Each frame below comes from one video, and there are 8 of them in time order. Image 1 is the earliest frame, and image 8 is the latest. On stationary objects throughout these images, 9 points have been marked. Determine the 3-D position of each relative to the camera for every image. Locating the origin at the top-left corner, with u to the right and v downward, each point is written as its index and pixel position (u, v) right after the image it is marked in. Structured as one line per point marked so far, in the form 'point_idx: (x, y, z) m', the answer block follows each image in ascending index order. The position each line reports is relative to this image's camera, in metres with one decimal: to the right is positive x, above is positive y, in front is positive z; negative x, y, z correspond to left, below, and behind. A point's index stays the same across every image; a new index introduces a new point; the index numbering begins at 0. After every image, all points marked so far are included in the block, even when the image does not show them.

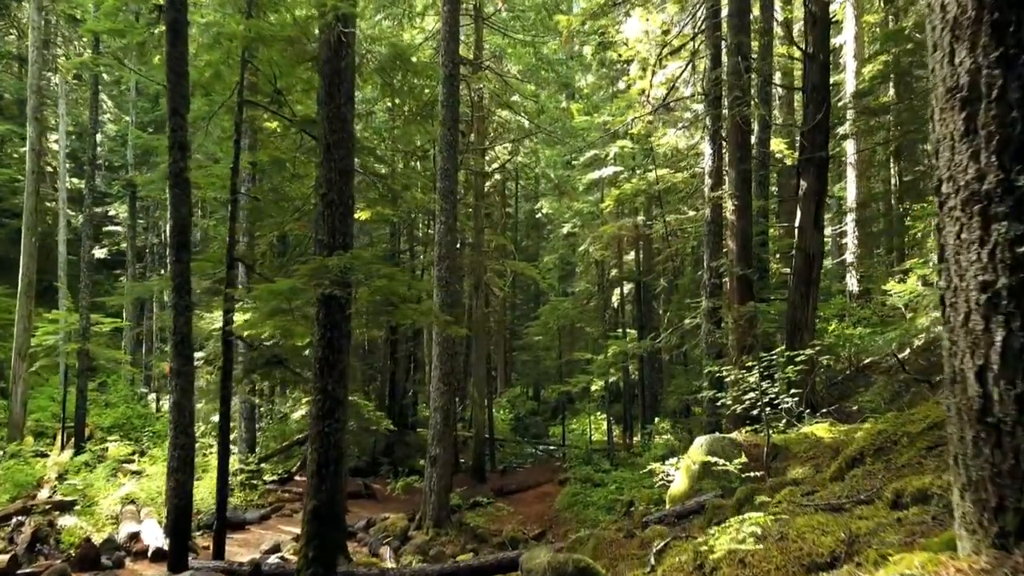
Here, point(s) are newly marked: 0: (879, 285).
0: (+8.0, +0.1, +17.4) m
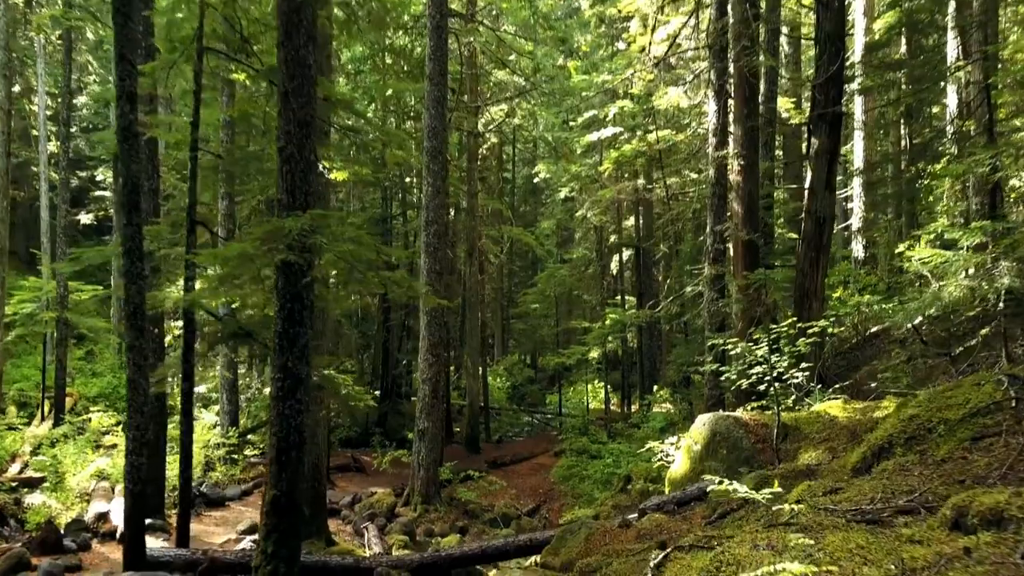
0: (+7.9, +0.8, +16.7) m
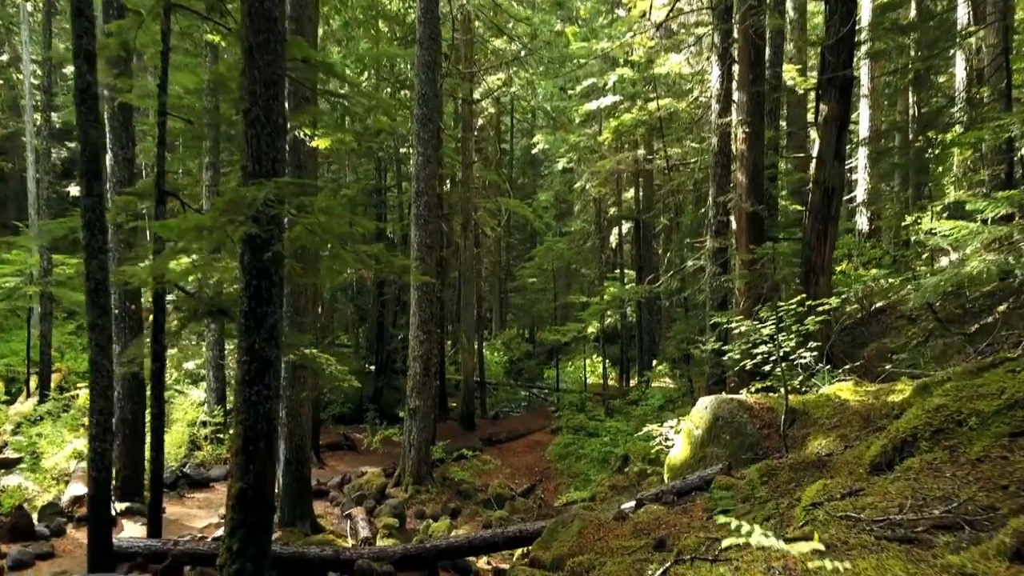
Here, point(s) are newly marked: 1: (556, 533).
0: (+7.8, +1.3, +16.2) m
1: (+0.3, -1.8, +6.0) m
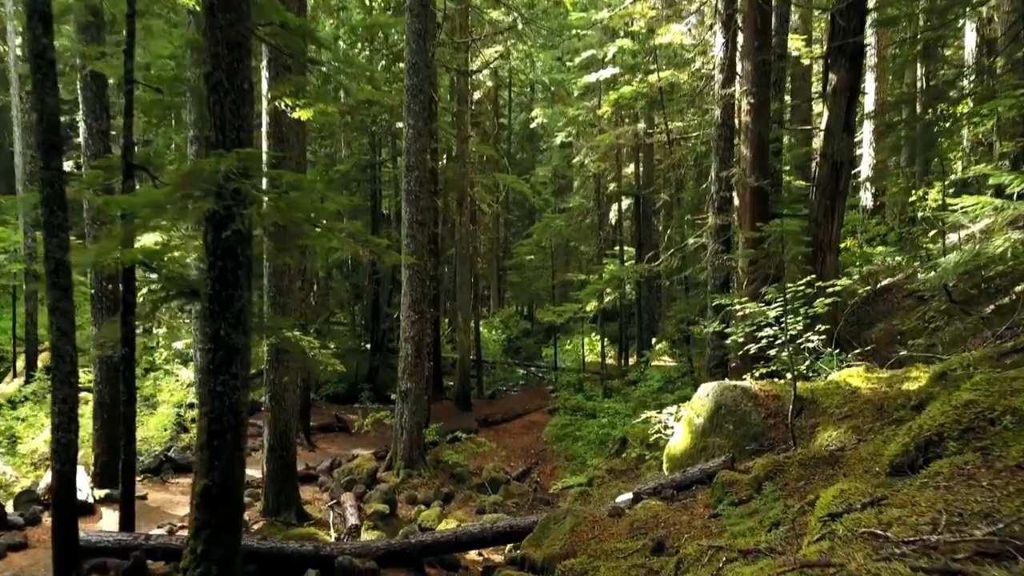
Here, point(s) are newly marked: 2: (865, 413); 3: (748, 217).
0: (+7.7, +1.7, +15.7) m
1: (+0.2, -1.7, +5.6) m
2: (+2.4, -0.9, +5.5) m
3: (+2.9, +0.9, +9.8) m
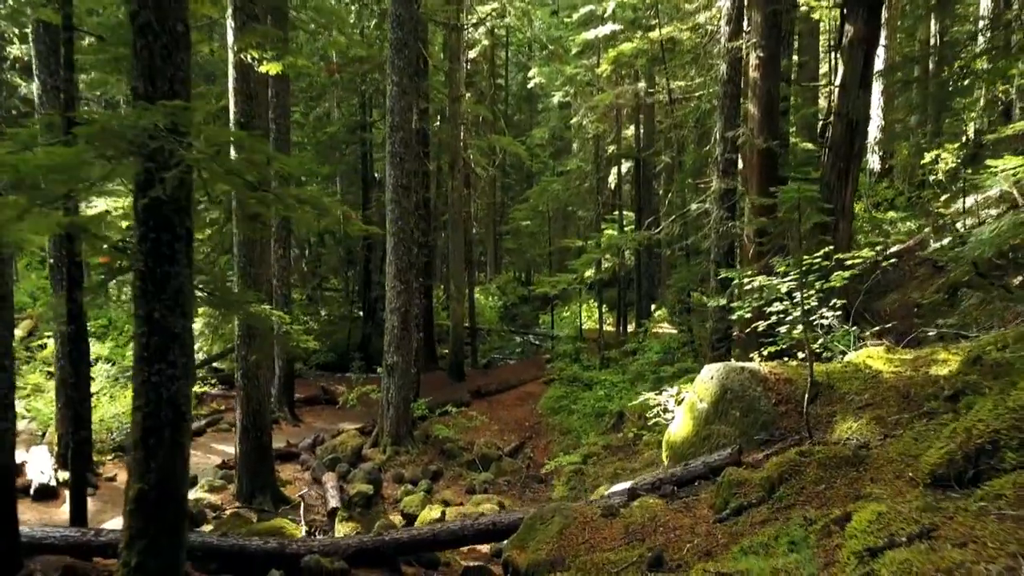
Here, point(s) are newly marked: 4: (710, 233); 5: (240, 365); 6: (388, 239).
0: (+7.6, +2.4, +15.0) m
1: (+0.1, -1.5, +5.0) m
2: (+2.3, -0.7, +4.9) m
3: (+2.8, +1.2, +9.1) m
4: (+2.6, +0.7, +10.4) m
5: (-2.8, -0.8, +8.3) m
6: (-1.8, +0.7, +11.2) m
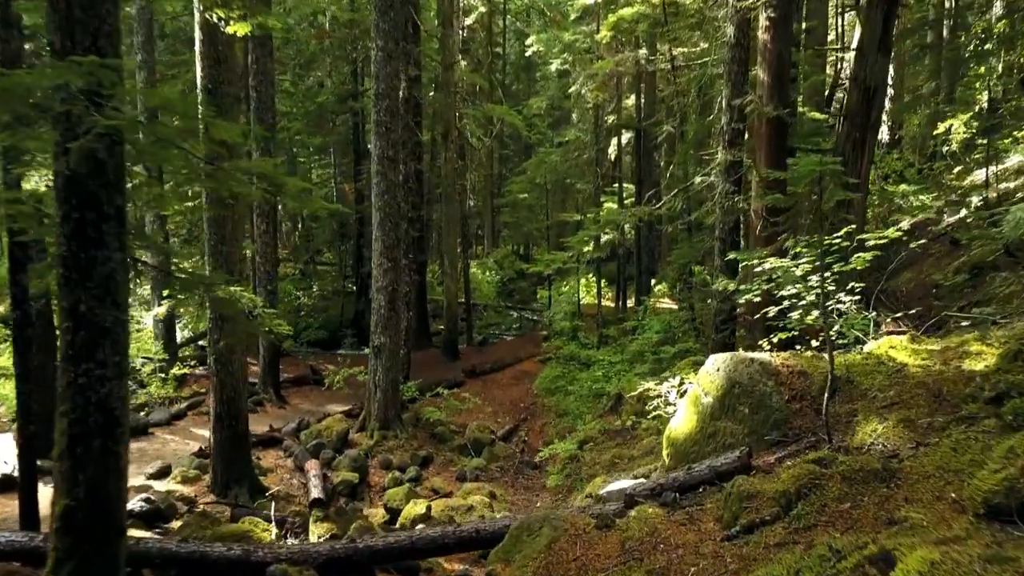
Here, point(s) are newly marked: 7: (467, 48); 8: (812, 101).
0: (+7.5, +2.8, +14.4) m
1: (0.0, -1.4, +4.5) m
2: (+2.2, -0.6, +4.4) m
3: (+2.7, +1.5, +8.5) m
4: (+2.5, +1.0, +9.8) m
5: (-2.9, -0.6, +7.8) m
6: (-1.8, +1.0, +10.7) m
7: (-1.1, +5.9, +19.6) m
8: (+5.2, +3.3, +13.9) m
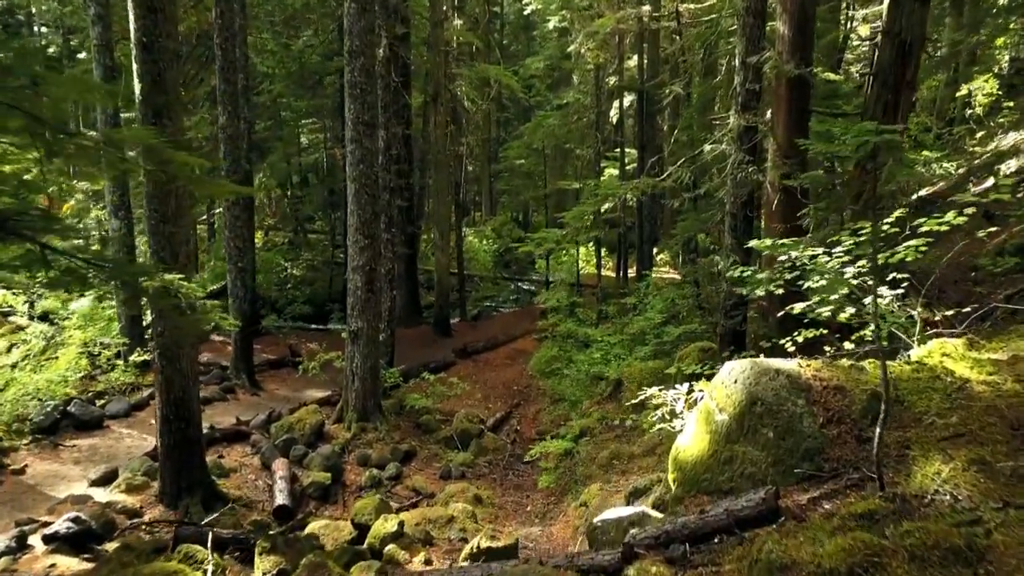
0: (+7.4, +3.2, +13.3) m
1: (-0.1, -1.5, +3.7) m
2: (+2.1, -0.6, +3.5) m
3: (+2.6, +1.6, +7.5) m
4: (+2.4, +1.2, +8.8) m
5: (-3.1, -0.5, +6.9) m
6: (-2.0, +1.2, +9.7) m
7: (-1.2, +6.6, +18.4) m
8: (+5.1, +3.7, +12.8) m
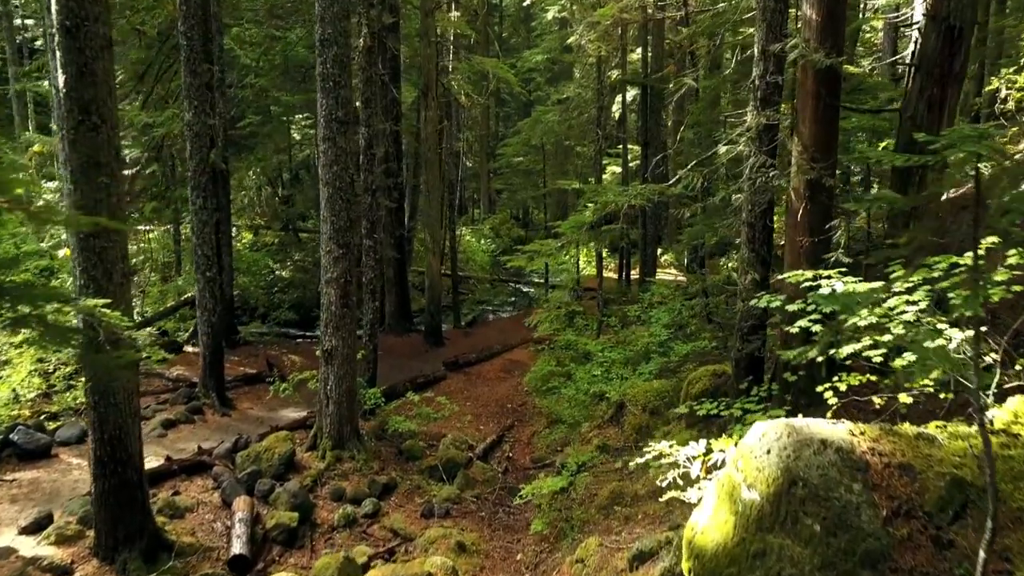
0: (+7.3, +3.1, +12.3) m
1: (-0.2, -1.7, +2.7) m
2: (+2.0, -0.9, +2.5) m
3: (+2.5, +1.4, +6.6) m
4: (+2.3, +1.0, +7.9) m
5: (-3.2, -0.7, +5.9) m
6: (-2.1, +1.1, +8.7) m
7: (-1.3, +6.4, +17.4) m
8: (+5.0, +3.5, +11.8) m
